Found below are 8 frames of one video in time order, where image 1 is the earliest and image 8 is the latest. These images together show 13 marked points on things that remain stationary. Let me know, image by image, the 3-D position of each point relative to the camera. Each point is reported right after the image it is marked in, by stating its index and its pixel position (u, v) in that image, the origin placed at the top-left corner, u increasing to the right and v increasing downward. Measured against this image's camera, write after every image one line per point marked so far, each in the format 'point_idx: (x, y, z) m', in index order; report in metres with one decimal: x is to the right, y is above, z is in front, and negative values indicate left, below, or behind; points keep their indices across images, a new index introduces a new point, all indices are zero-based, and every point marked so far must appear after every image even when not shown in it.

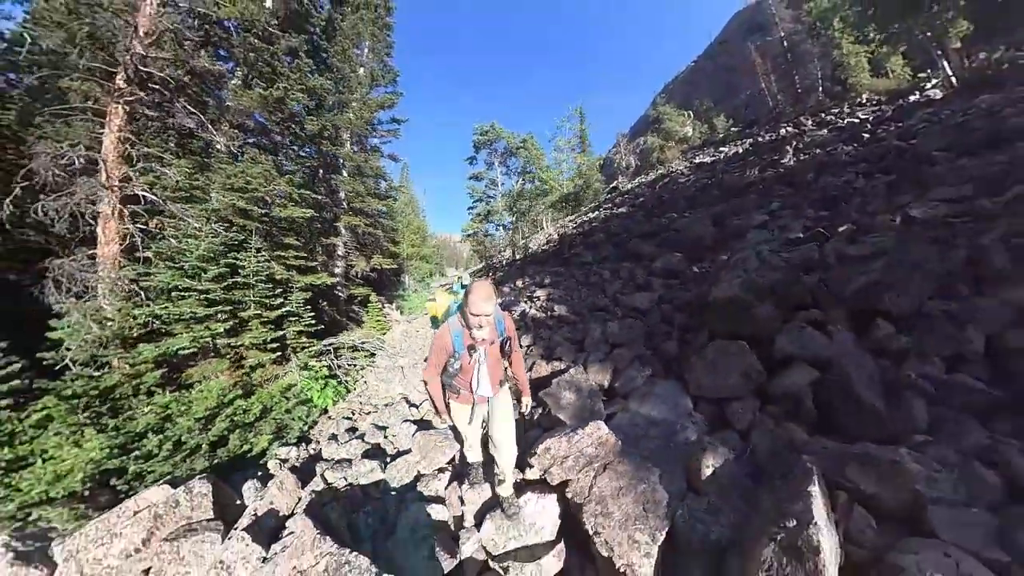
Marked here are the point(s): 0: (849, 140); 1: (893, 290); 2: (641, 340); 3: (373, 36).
0: (+8.3, +3.7, +11.2) m
1: (+3.1, 0.0, +3.8) m
2: (+1.3, -0.6, +4.6) m
3: (-5.0, +8.9, +16.5) m
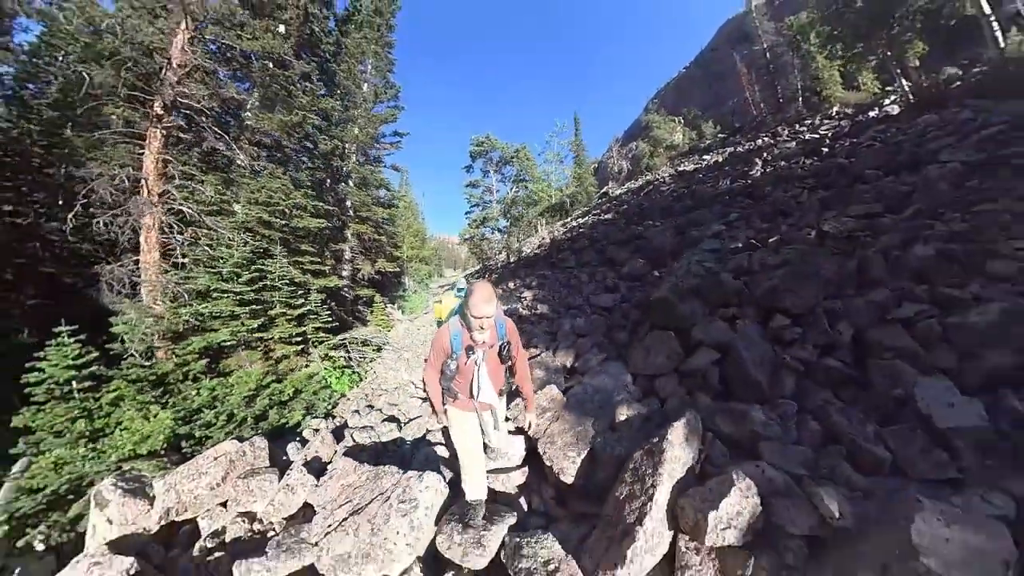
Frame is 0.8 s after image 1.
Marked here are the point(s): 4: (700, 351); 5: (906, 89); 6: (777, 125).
0: (+8.1, +3.6, +12.4) m
1: (+2.9, -0.1, +4.9) m
2: (+1.1, -0.6, +5.7) m
3: (-5.2, +8.9, +17.6) m
4: (+1.8, -0.6, +4.5) m
5: (+13.0, +6.5, +15.0) m
6: (+11.6, +7.1, +19.9) m
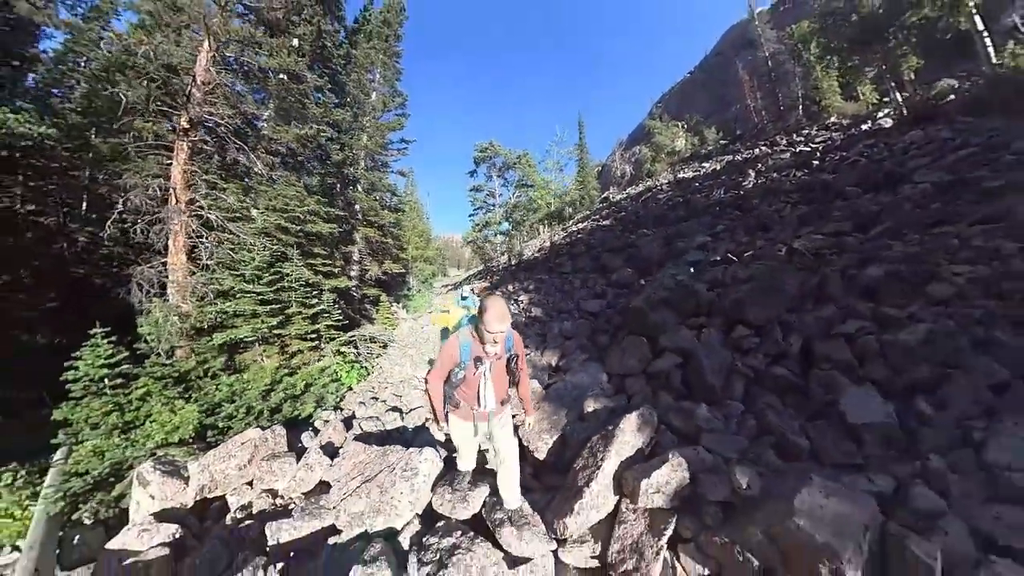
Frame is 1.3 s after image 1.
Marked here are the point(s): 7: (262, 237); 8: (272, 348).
0: (+8.1, +3.4, +12.9) m
1: (+2.8, -0.2, +5.4) m
2: (+1.0, -0.7, +6.3) m
3: (-5.1, +8.9, +18.2) m
4: (+1.7, -0.7, +5.1) m
5: (+13.1, +6.3, +15.4) m
6: (+11.8, +6.9, +20.4) m
7: (-5.1, +1.1, +9.4) m
8: (-4.5, -1.1, +8.7) m
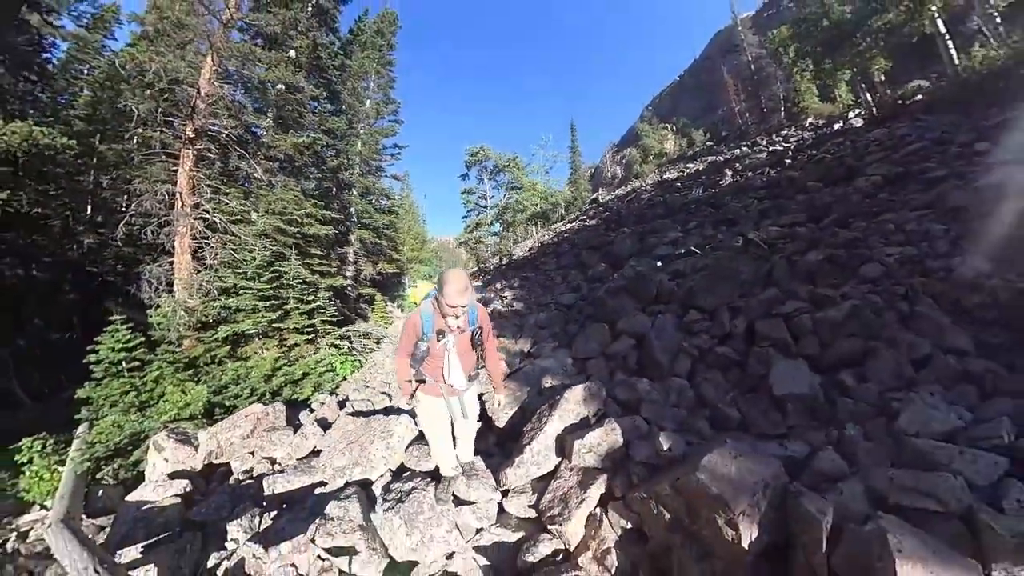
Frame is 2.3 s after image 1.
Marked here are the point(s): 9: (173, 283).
0: (+7.7, +3.6, +13.5) m
1: (+2.5, 0.0, +6.1) m
2: (+0.7, -0.6, +6.9) m
3: (-5.6, +8.8, +18.9) m
4: (+1.4, -0.6, +5.7) m
5: (+12.6, +6.5, +16.1) m
6: (+11.3, +7.1, +21.1) m
7: (-5.5, +1.1, +10.1) m
8: (-4.8, -1.1, +9.2) m
9: (-6.2, +0.1, +8.5) m
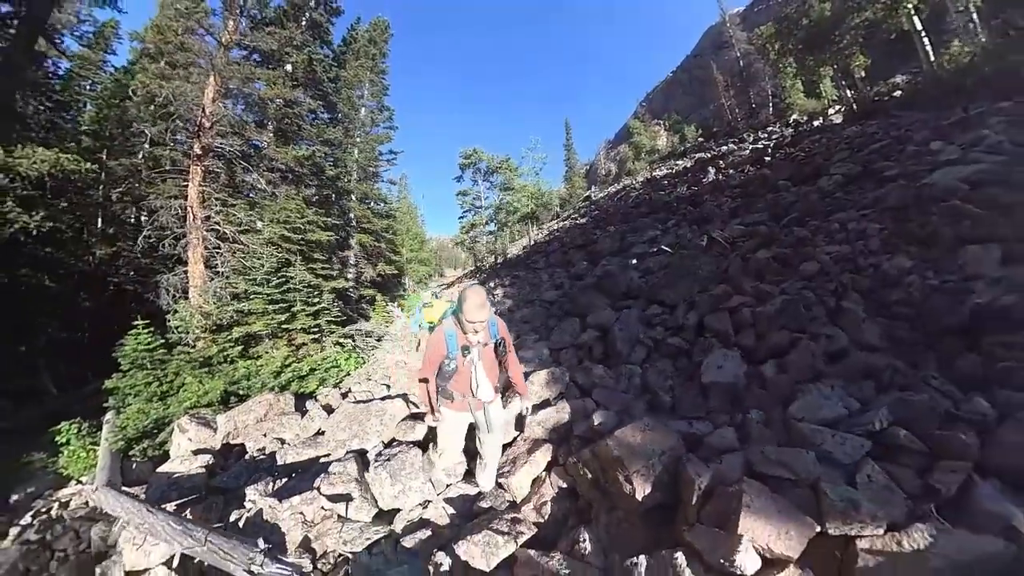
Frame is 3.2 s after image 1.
0: (+7.4, +3.8, +14.0) m
1: (+2.2, 0.0, +6.6) m
2: (+0.4, -0.5, +7.5) m
3: (-6.0, +8.8, +19.4) m
4: (+1.1, -0.6, +6.2) m
5: (+12.3, +6.8, +16.6) m
6: (+11.0, +7.4, +21.5) m
7: (-5.8, +1.0, +10.6) m
8: (-5.0, -1.1, +9.8) m
9: (-6.5, 0.0, +9.1) m
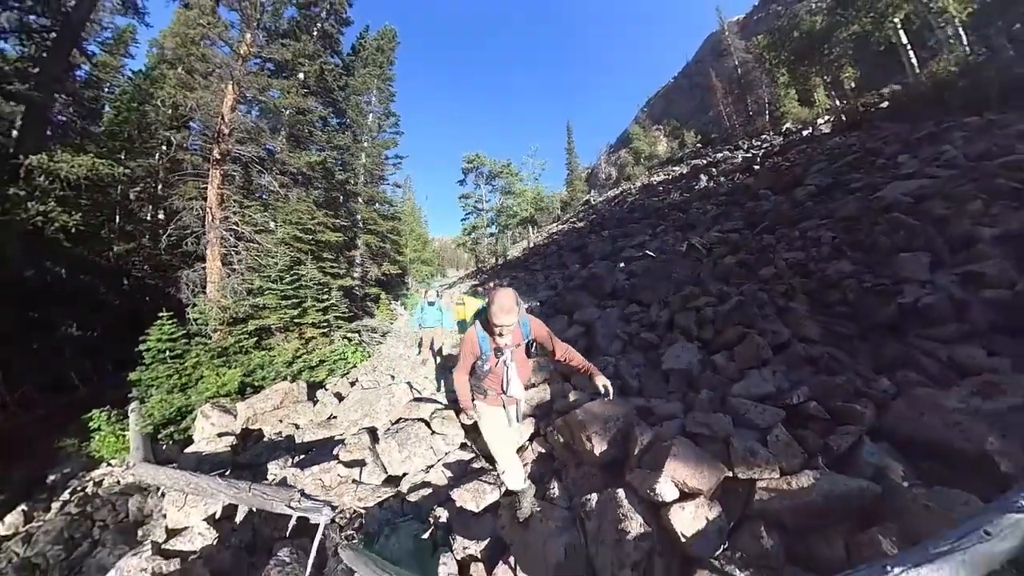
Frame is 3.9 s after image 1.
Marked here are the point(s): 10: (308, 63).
0: (+7.4, +3.7, +14.6) m
1: (+2.1, 0.0, +7.2) m
2: (+0.3, -0.5, +8.1) m
3: (-5.9, +8.8, +20.1) m
4: (+0.9, -0.6, +6.8) m
5: (+12.3, +6.7, +17.1) m
6: (+11.0, +7.3, +22.1) m
7: (-5.9, +1.0, +11.3) m
8: (-5.2, -1.1, +10.5) m
9: (-6.6, 0.0, +9.8) m
10: (-6.0, +6.5, +13.2) m
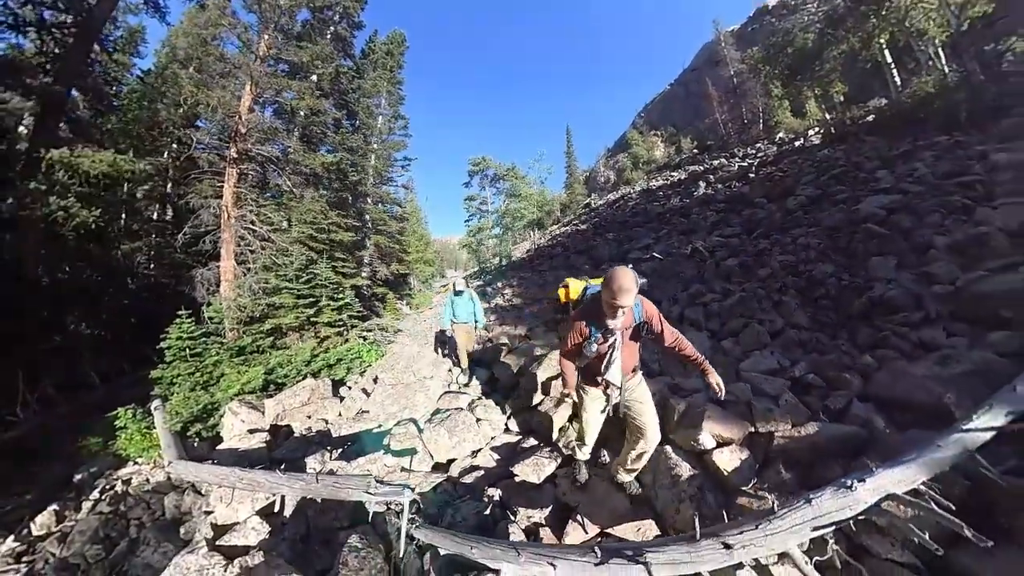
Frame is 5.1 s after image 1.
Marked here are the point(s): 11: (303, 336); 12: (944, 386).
0: (+7.7, +3.7, +15.6) m
1: (+2.5, 0.0, +8.1) m
2: (+0.7, -0.5, +9.0) m
3: (-5.6, +9.0, +20.9) m
4: (+1.4, -0.5, +7.7) m
5: (+12.6, +6.6, +18.2) m
6: (+11.3, +7.2, +23.1) m
7: (-5.5, +1.2, +12.1) m
8: (-4.8, -1.0, +11.3) m
9: (-6.2, +0.1, +10.6) m
10: (-5.6, +6.6, +13.9) m
11: (-4.7, -1.0, +11.0) m
12: (+3.6, -0.8, +3.8) m
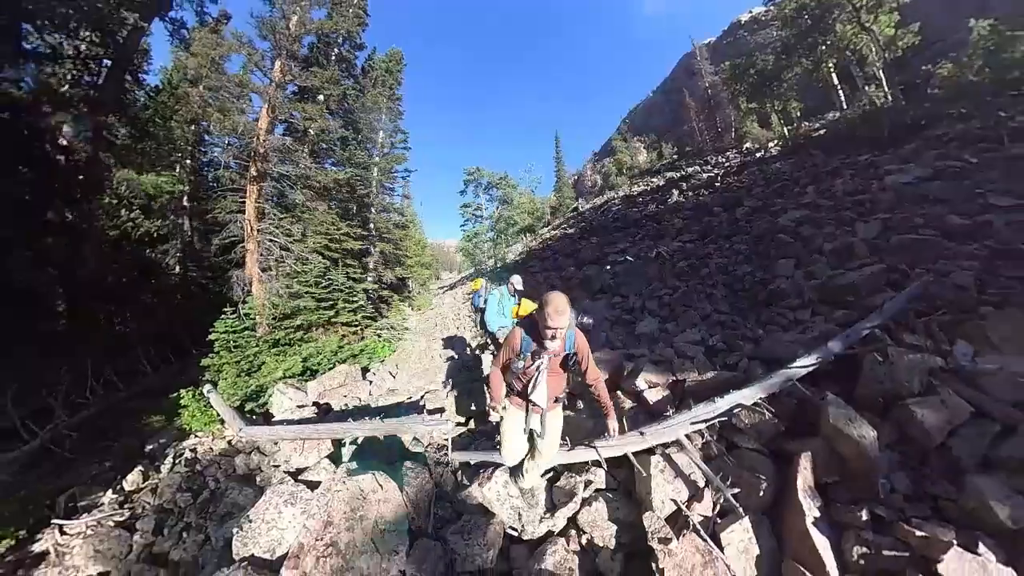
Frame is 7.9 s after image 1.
0: (+7.5, +3.9, +17.7) m
1: (+2.5, +0.1, +10.2) m
2: (+0.6, -0.5, +11.0) m
3: (-6.0, +8.9, +22.8) m
4: (+1.3, -0.5, +9.7) m
5: (+12.3, +6.8, +20.4) m
6: (+10.9, +7.4, +25.3) m
7: (-5.6, +1.1, +14.0) m
8: (-4.9, -1.0, +13.2) m
9: (-6.3, +0.1, +12.5) m
10: (-5.8, +6.6, +15.8) m
11: (-4.8, -1.1, +12.9) m
12: (+3.6, -0.7, +5.8) m
